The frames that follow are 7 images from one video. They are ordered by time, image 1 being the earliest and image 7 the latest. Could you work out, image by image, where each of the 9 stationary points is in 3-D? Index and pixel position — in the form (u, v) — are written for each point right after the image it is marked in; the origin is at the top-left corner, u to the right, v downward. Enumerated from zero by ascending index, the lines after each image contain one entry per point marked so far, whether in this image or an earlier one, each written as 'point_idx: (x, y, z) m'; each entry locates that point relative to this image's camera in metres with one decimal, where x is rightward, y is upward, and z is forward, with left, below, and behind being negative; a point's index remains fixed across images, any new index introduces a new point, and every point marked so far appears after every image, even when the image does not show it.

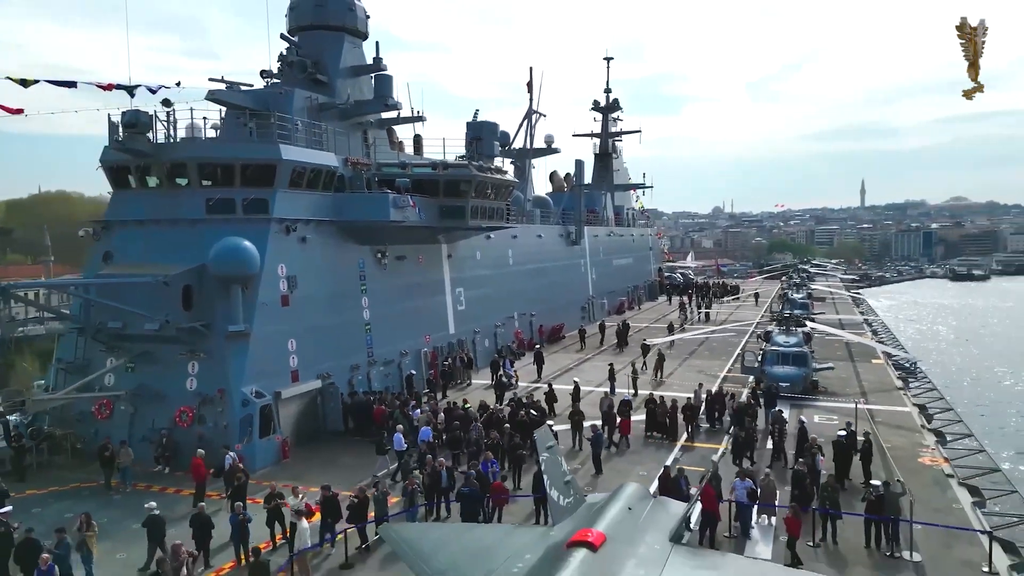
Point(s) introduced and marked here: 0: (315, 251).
0: (-5.2, +1.0, +18.7) m
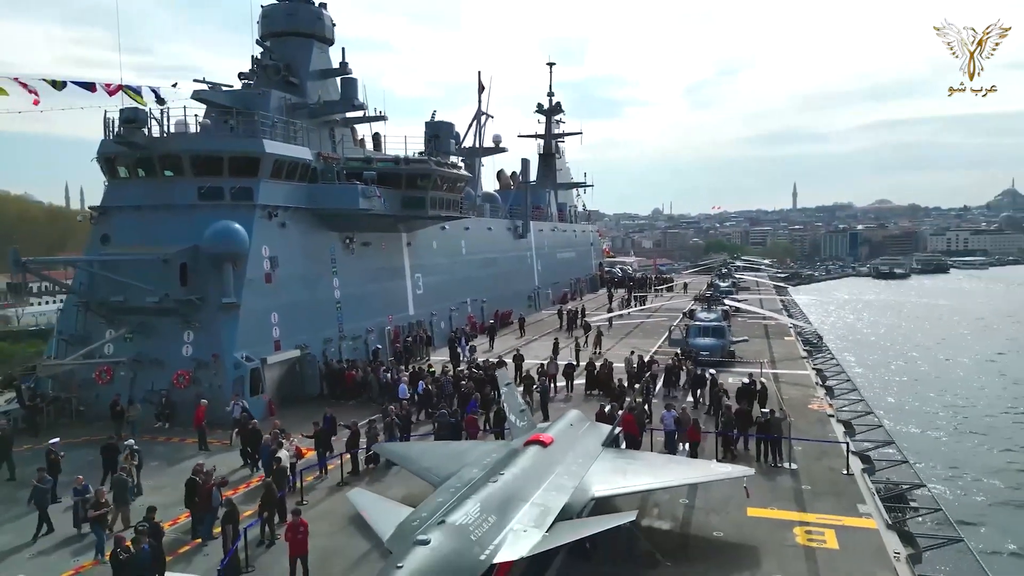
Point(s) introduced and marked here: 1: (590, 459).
0: (-6.4, +1.5, +21.0) m
1: (+1.3, -2.7, +11.4) m
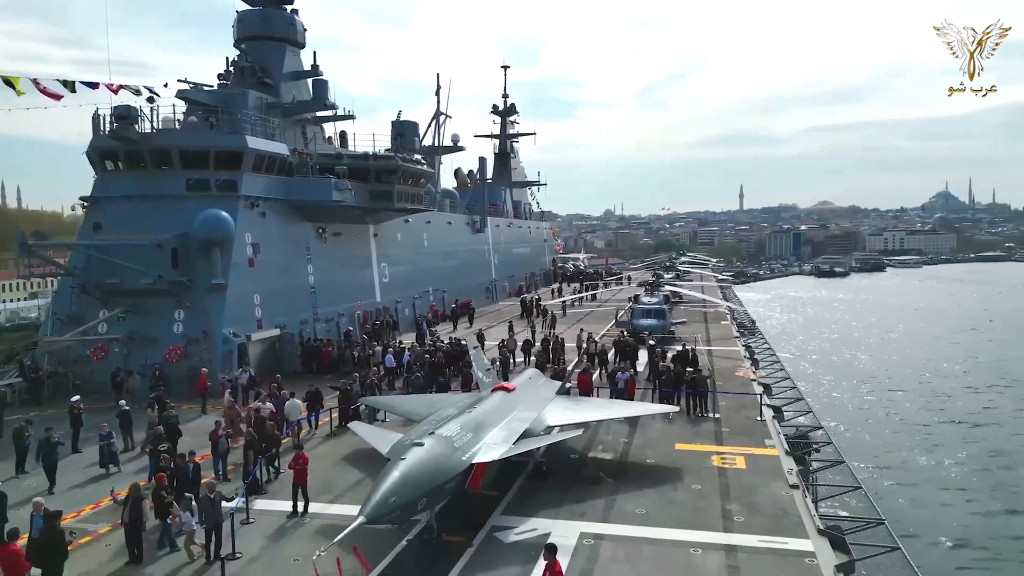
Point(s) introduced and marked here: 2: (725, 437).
0: (-7.6, +2.0, +22.8) m
1: (+0.7, -2.2, +13.8) m
2: (+4.6, -3.2, +15.3) m
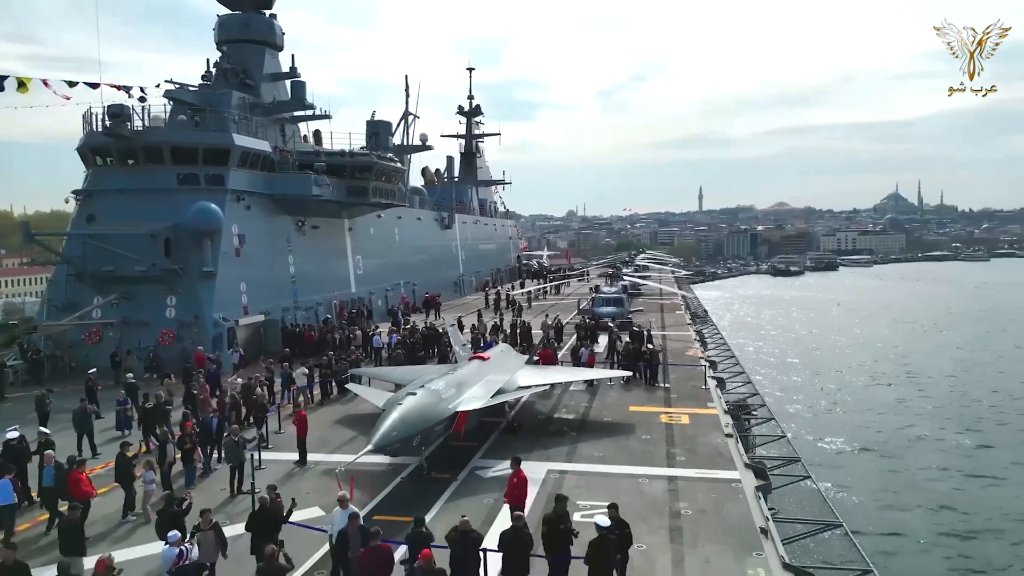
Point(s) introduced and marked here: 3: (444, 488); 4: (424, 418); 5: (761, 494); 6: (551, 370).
0: (-8.7, +2.4, +24.3) m
1: (+0.1, -1.8, +15.7) m
2: (+3.9, -2.8, +17.4) m
3: (-1.1, -3.2, +11.5) m
4: (-1.4, -2.1, +11.4) m
5: (+3.9, -3.2, +11.1) m
6: (+0.9, -1.9, +16.3) m
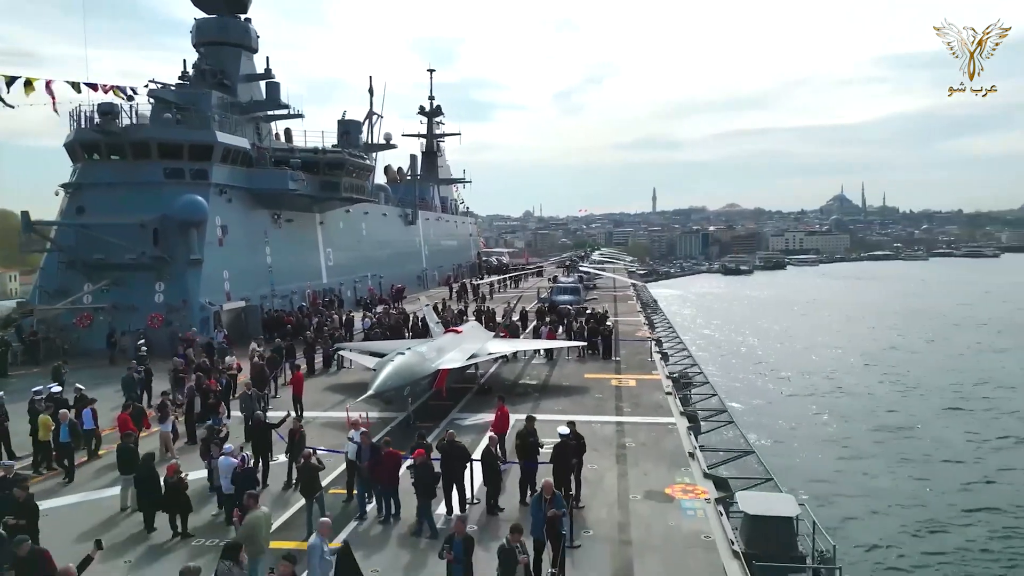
0: (-9.9, +2.8, +25.9) m
1: (-0.7, -1.3, +17.8) m
2: (+3.1, -2.3, +19.8) m
3: (-1.6, -2.8, +13.6) m
4: (-1.9, -1.6, +13.5) m
5: (+3.4, -2.7, +13.5) m
6: (+0.1, -1.4, +18.5) m
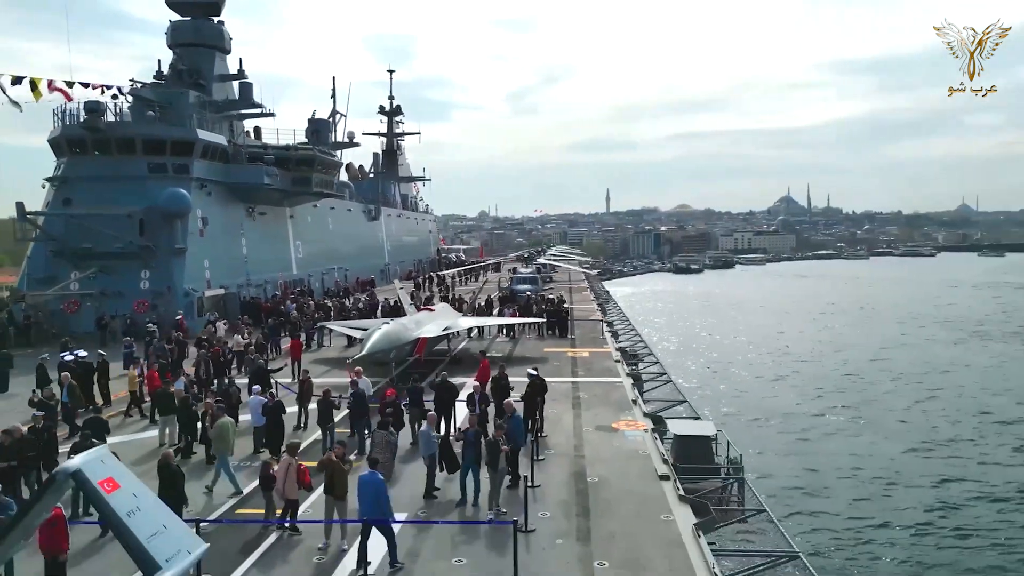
0: (-11.4, +3.3, +27.4) m
1: (-1.6, -0.8, +20.0) m
2: (+2.0, -1.8, +22.1) m
3: (-2.2, -2.3, +15.7) m
4: (-2.5, -1.1, +15.6) m
5: (+2.7, -2.2, +15.9) m
6: (-0.9, -0.9, +20.7) m
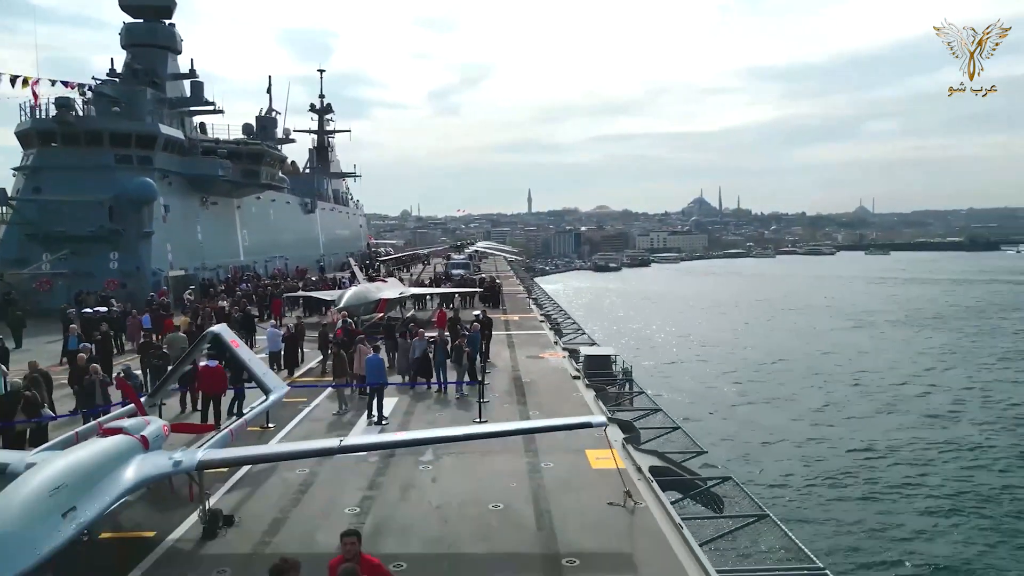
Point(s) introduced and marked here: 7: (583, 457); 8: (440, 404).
0: (-14.1, +4.0, +29.9) m
1: (-3.5, 0.0, +23.5) m
2: (-0.1, -0.9, +26.1) m
3: (-3.7, -1.4, +19.2) m
4: (-4.0, -0.3, +19.1) m
5: (+1.2, -1.3, +20.0) m
6: (-2.9, -0.1, +24.3) m
7: (+0.9, -2.2, +9.3) m
8: (-1.2, -1.9, +12.0) m
